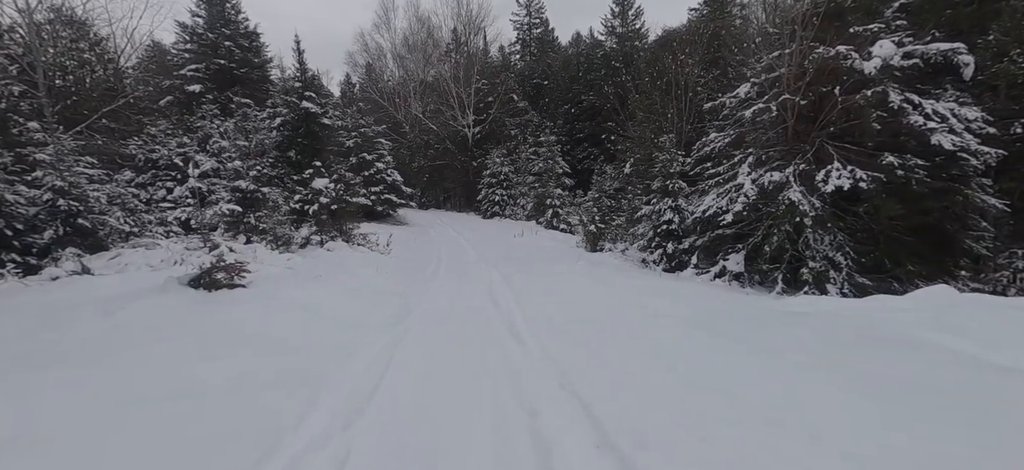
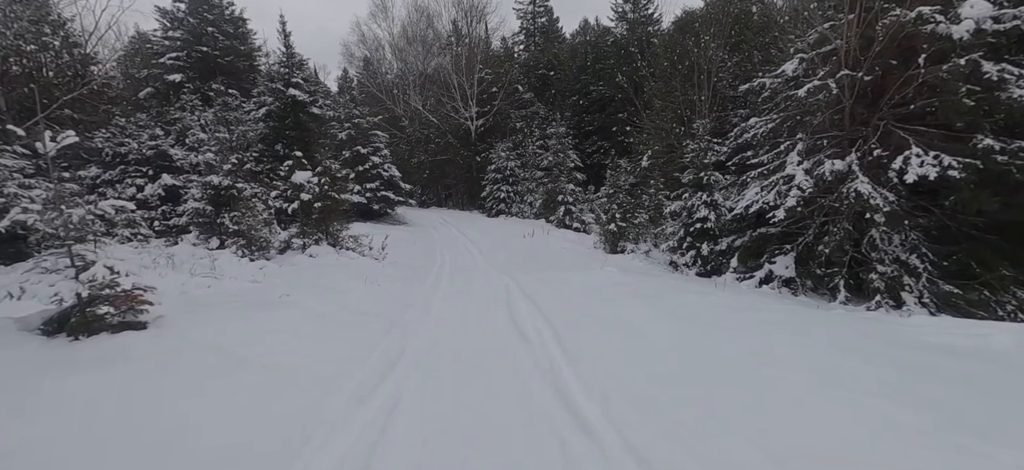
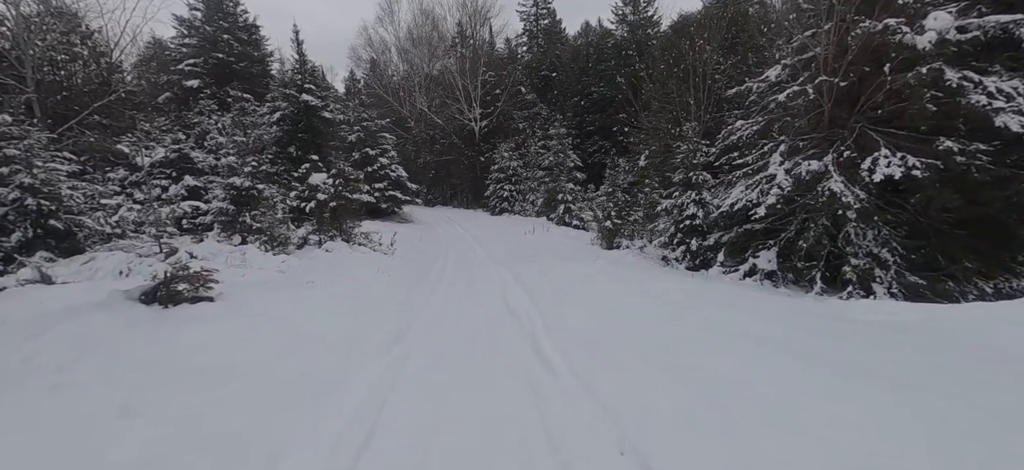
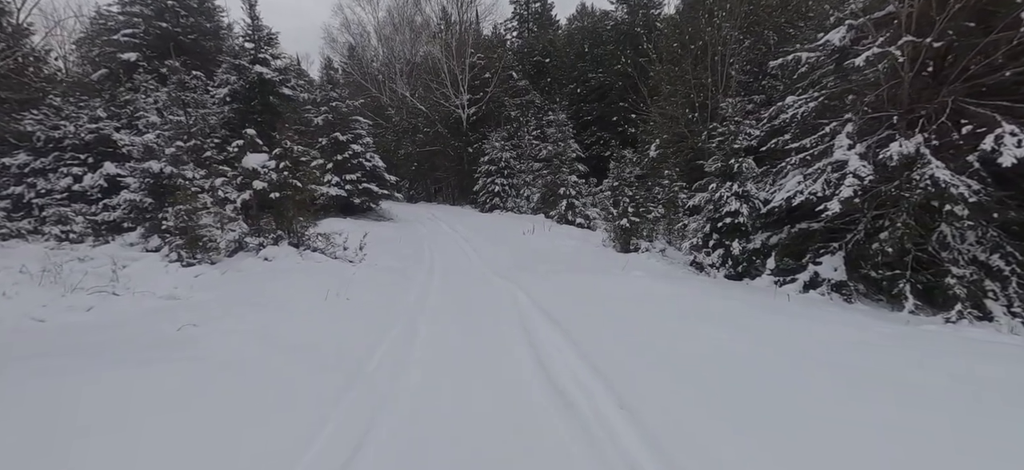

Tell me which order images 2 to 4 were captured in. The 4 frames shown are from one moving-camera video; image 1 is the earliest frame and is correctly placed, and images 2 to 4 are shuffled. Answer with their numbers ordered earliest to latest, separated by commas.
3, 2, 4
